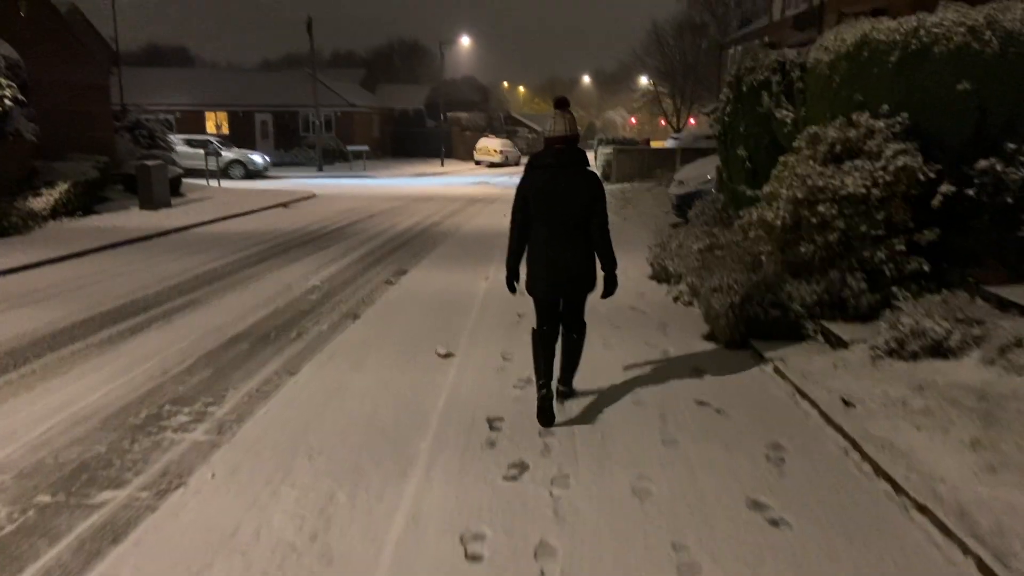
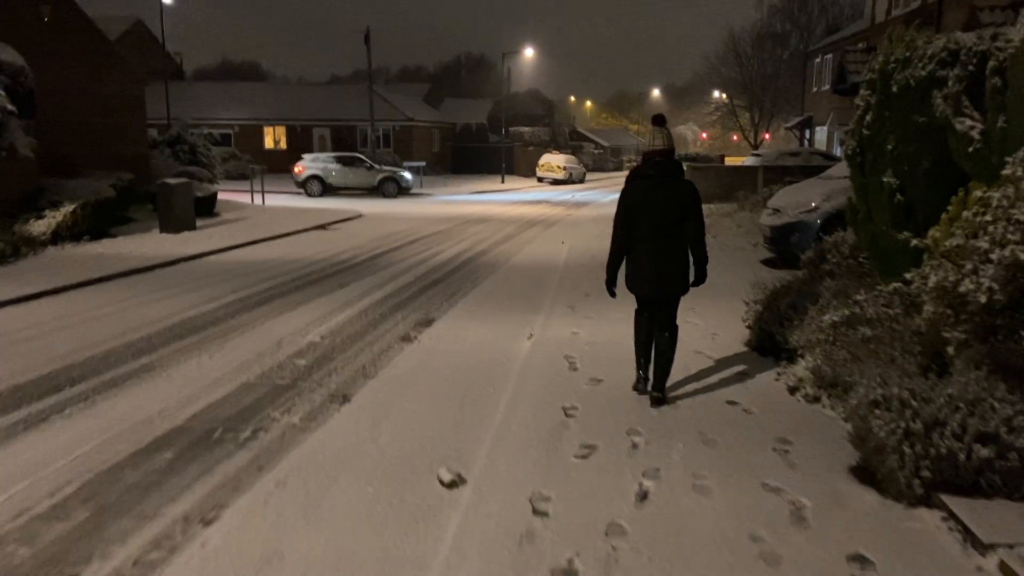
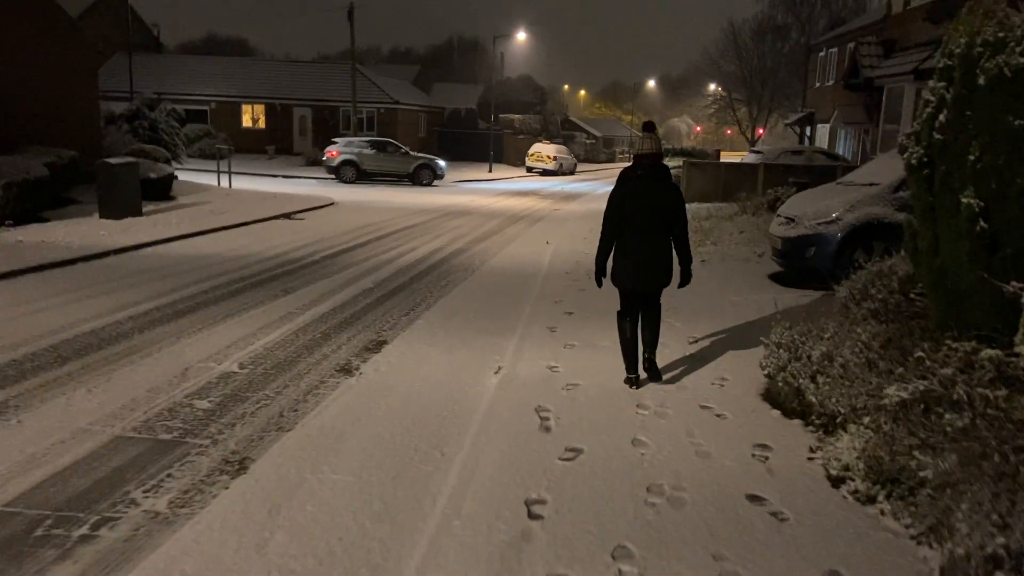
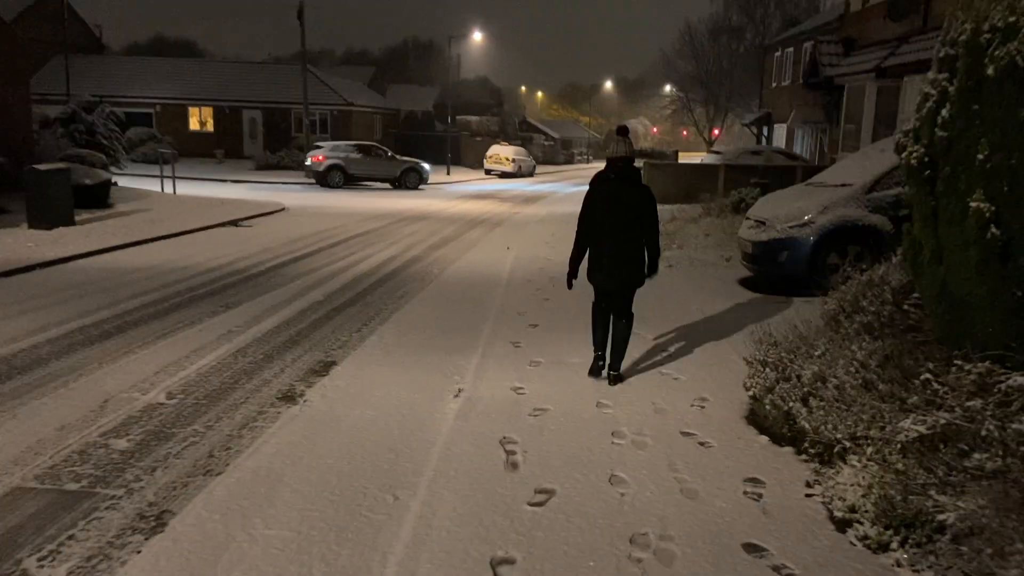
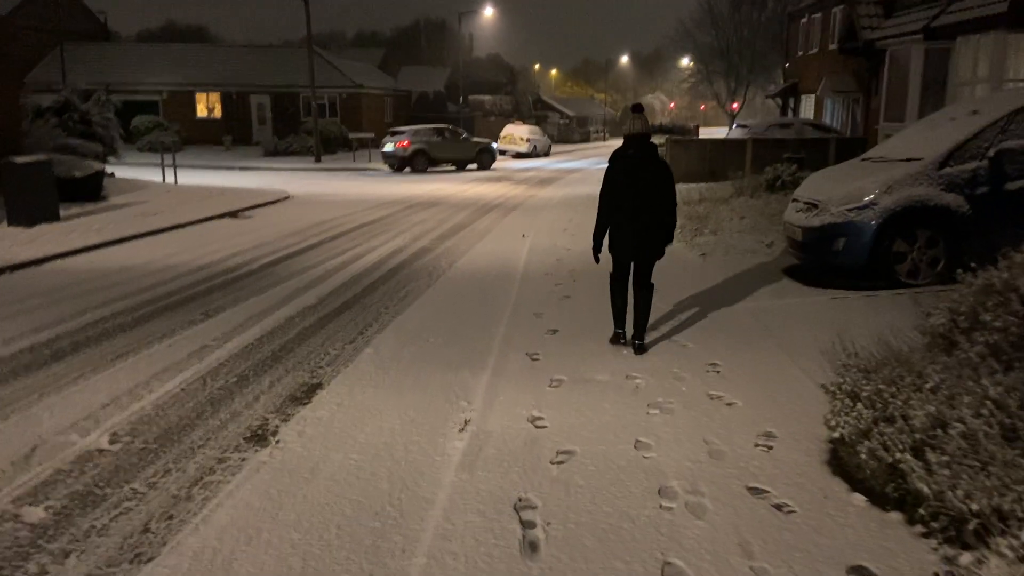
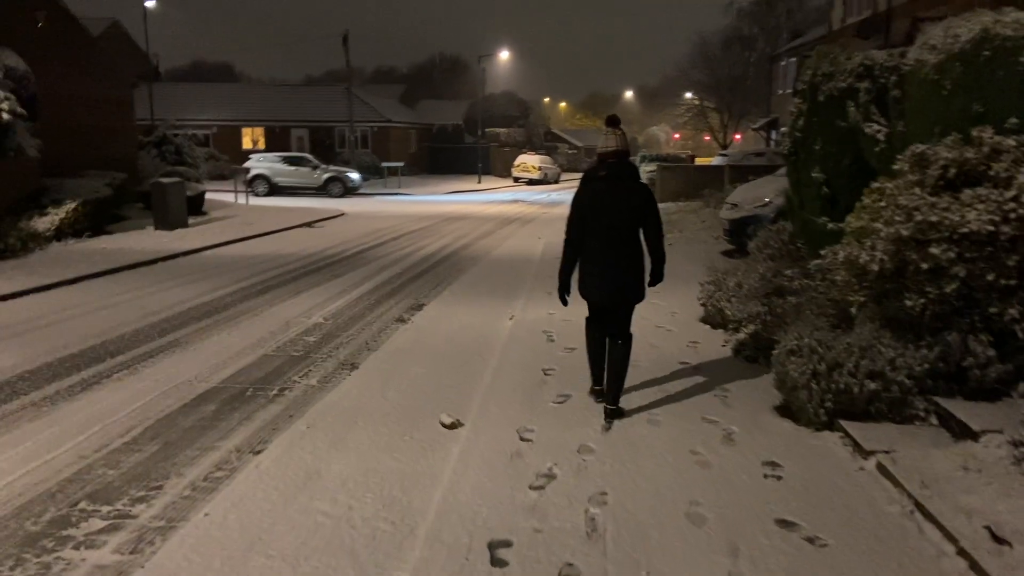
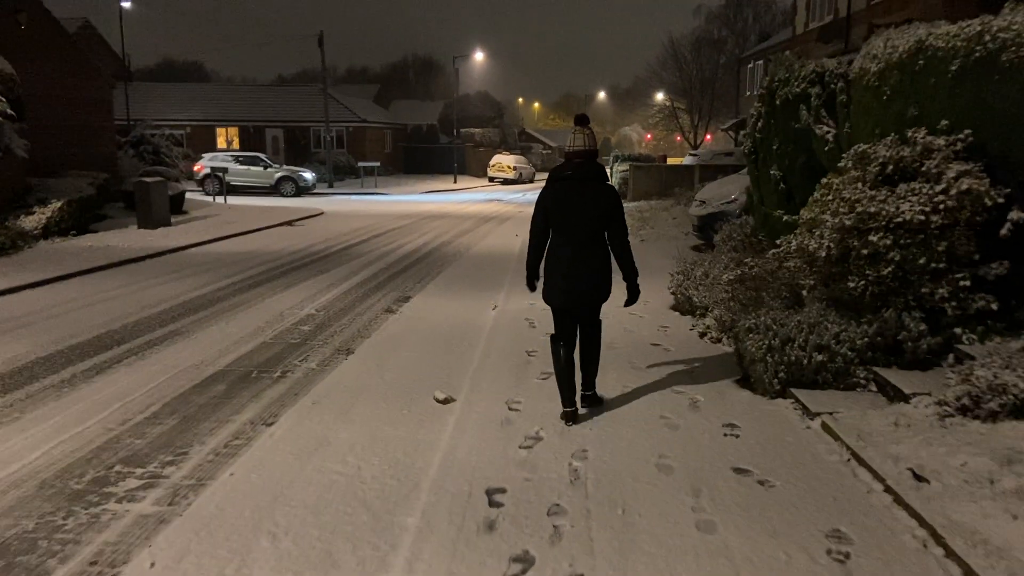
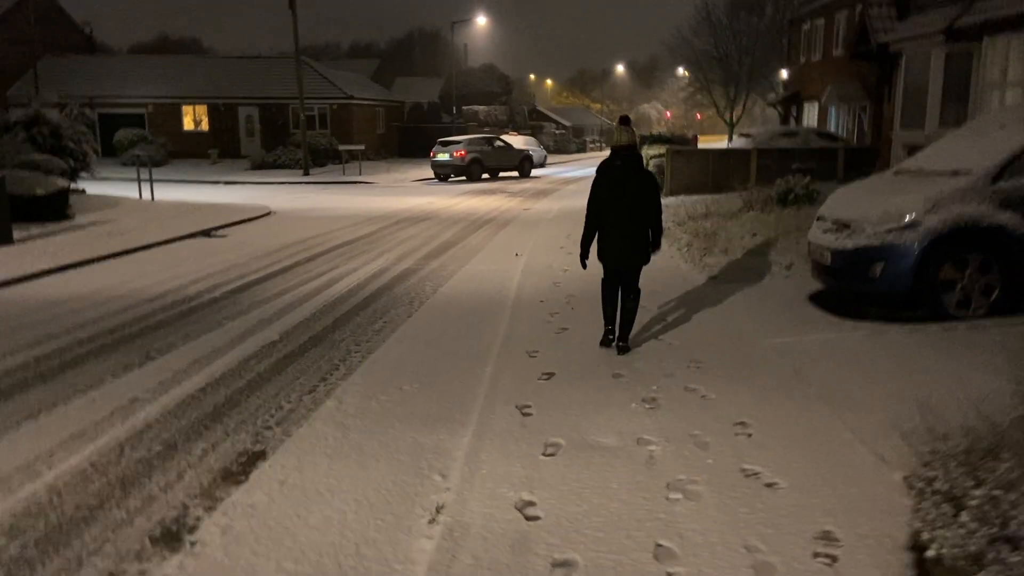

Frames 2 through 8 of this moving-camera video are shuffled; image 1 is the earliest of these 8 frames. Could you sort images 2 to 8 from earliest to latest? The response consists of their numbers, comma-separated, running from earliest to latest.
7, 6, 2, 3, 4, 5, 8
